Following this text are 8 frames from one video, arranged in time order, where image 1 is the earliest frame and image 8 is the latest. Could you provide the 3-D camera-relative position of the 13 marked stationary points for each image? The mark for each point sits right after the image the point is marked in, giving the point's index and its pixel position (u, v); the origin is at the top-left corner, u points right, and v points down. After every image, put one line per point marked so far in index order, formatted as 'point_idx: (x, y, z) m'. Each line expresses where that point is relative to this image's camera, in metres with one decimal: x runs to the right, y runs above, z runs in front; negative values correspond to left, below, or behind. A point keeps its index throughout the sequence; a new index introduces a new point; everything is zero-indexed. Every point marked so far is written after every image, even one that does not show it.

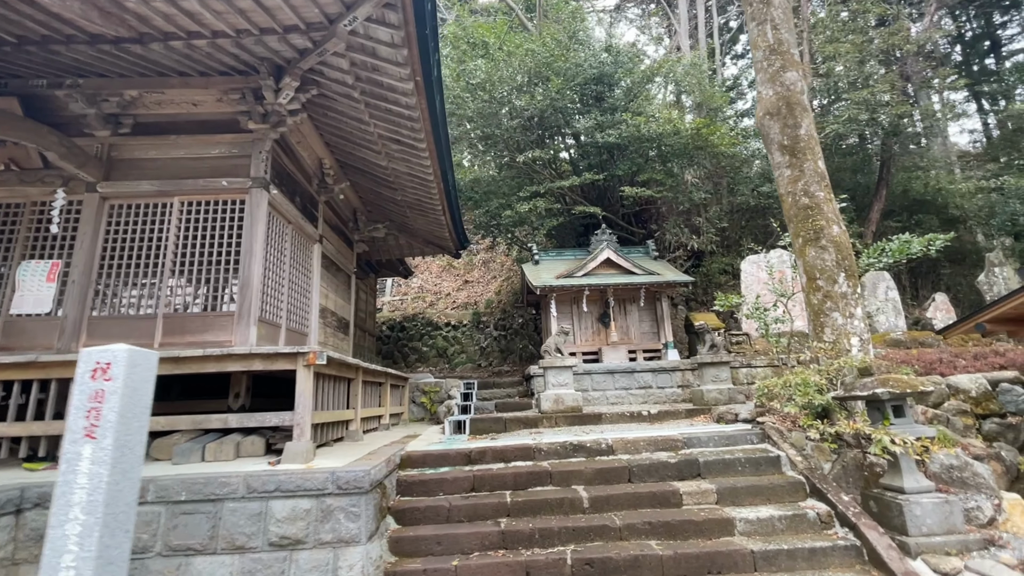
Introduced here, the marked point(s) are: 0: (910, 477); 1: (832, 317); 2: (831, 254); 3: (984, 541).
0: (+3.0, -1.4, +3.6) m
1: (+3.0, -0.3, +4.5) m
2: (+3.0, +0.3, +4.4) m
3: (+3.3, -1.8, +3.3) m
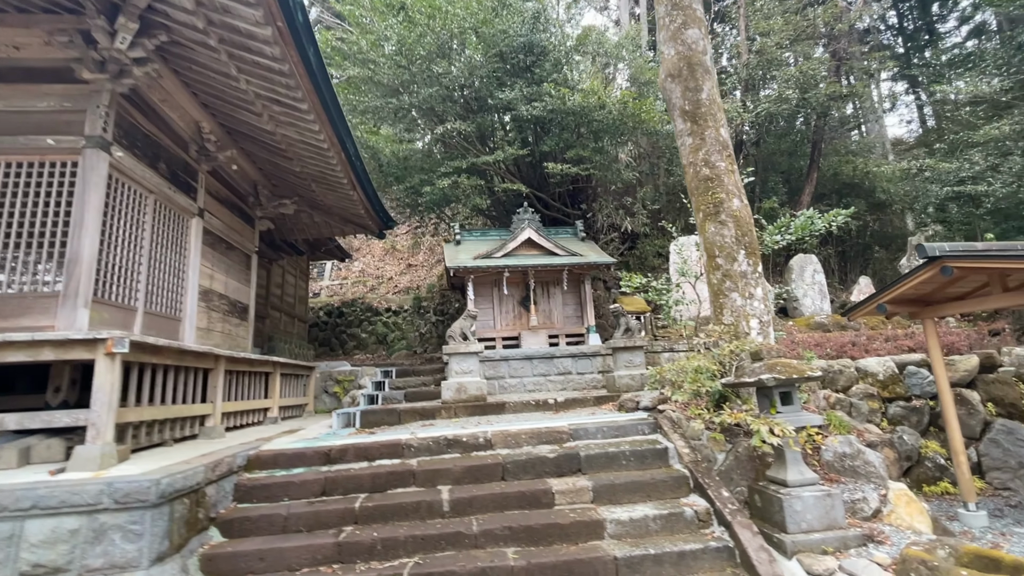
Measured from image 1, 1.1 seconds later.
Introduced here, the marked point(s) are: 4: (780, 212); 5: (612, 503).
0: (+2.0, -1.3, +3.3) m
1: (+1.9, -0.1, +4.2) m
2: (+1.9, +0.5, +4.1) m
3: (+2.3, -1.6, +3.1) m
4: (+5.3, +1.5, +9.6) m
5: (+0.7, -1.5, +3.4) m
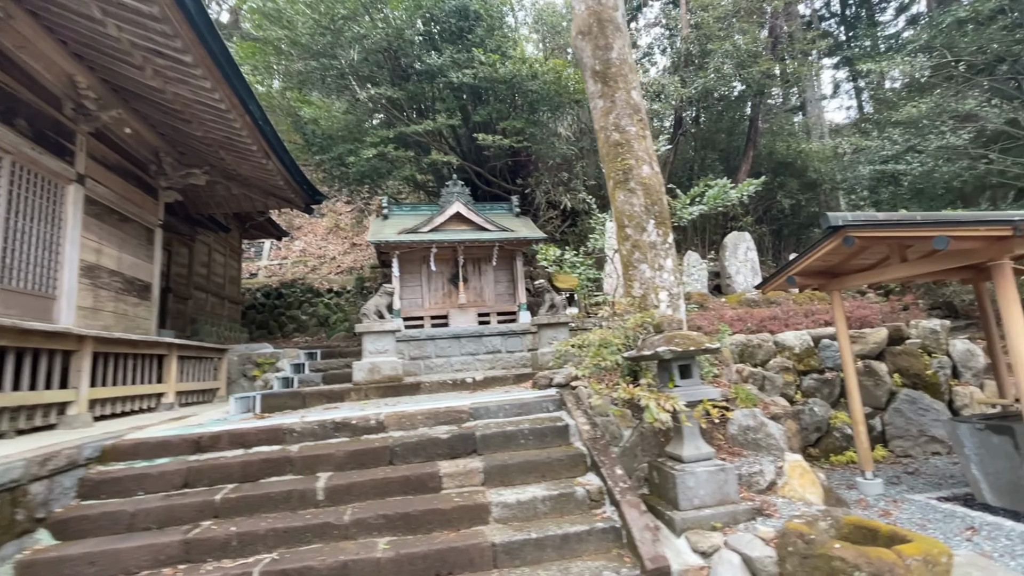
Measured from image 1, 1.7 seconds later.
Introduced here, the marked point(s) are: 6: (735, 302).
0: (+1.2, -1.1, +3.2) m
1: (+1.1, +0.2, +4.0) m
2: (+1.0, +0.7, +3.9) m
3: (+1.5, -1.4, +3.0) m
4: (+4.0, +2.0, +9.6) m
5: (-0.1, -1.3, +3.2) m
6: (+3.5, -0.2, +7.5) m
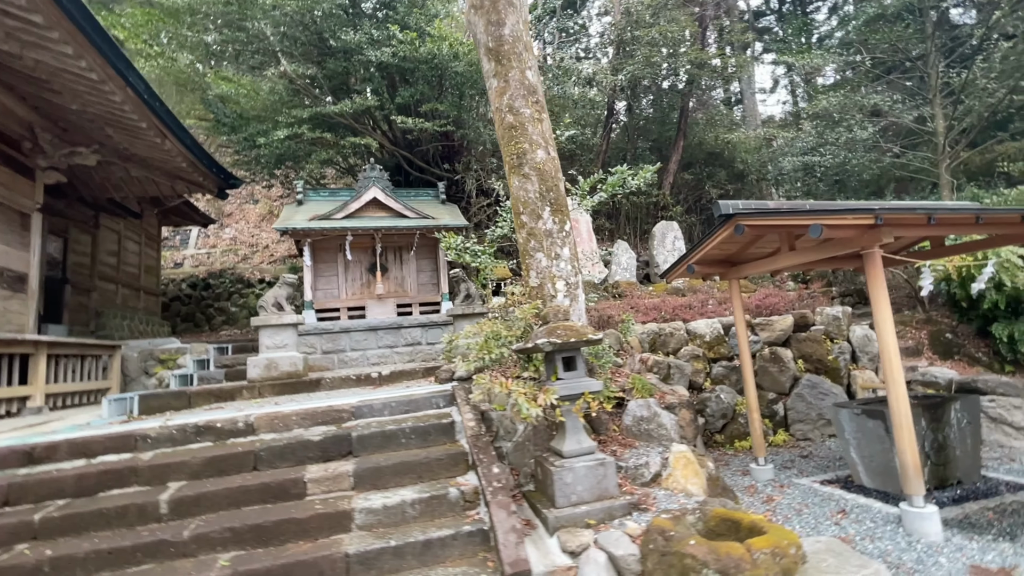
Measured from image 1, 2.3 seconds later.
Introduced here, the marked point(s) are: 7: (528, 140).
0: (+0.4, -1.0, +3.1) m
1: (+0.2, +0.2, +3.9) m
2: (+0.2, +0.8, +3.8) m
3: (+0.7, -1.4, +3.0) m
4: (+2.6, +2.2, +9.6) m
5: (-0.9, -1.3, +3.0) m
6: (+2.3, 0.0, +7.6) m
7: (+0.1, +1.2, +3.8) m
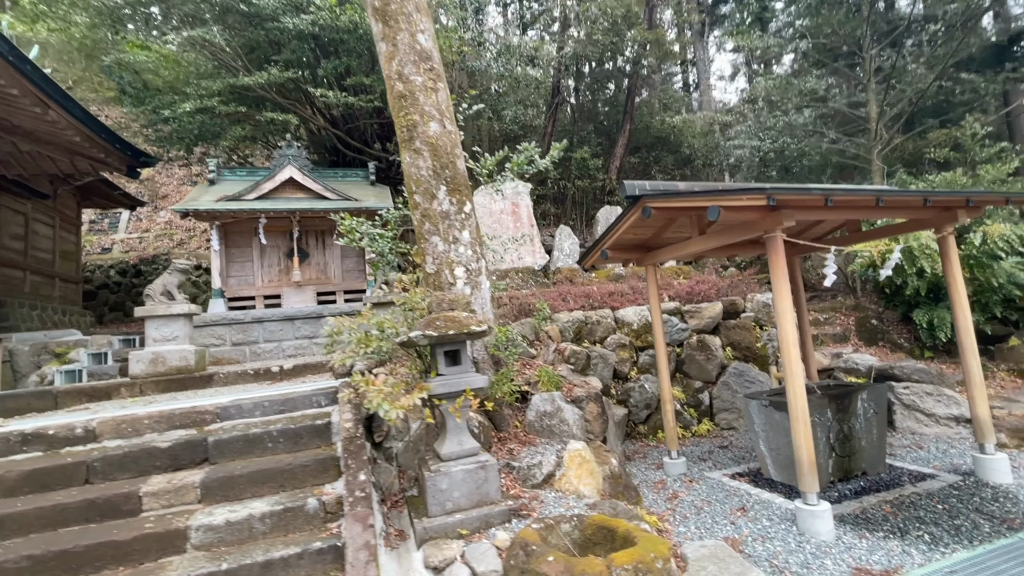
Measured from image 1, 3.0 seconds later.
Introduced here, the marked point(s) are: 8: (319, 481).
0: (-0.4, -0.9, +2.9) m
1: (-0.6, +0.3, +3.5) m
2: (-0.6, +0.9, +3.4) m
3: (0.0, -1.3, +2.7) m
4: (+1.5, +2.5, +9.4) m
5: (-1.6, -1.2, +2.7) m
6: (+1.3, +0.2, +7.4) m
7: (-0.7, +1.3, +3.4) m
8: (-1.2, -1.2, +2.8) m
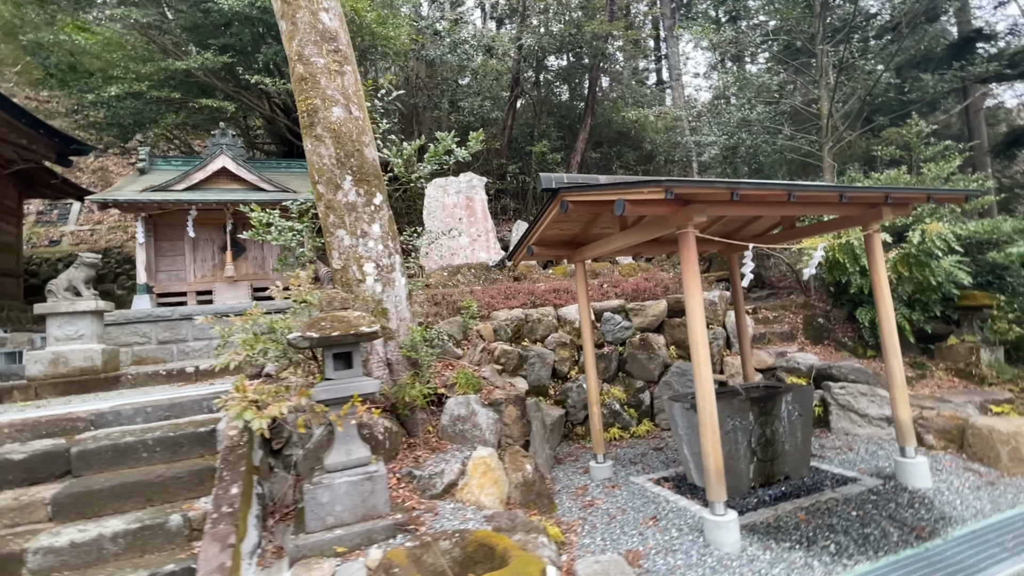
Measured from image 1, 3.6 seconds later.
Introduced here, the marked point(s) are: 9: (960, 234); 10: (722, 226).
0: (-1.0, -0.9, +2.7) m
1: (-1.2, +0.4, +3.3) m
2: (-1.2, +0.9, +3.2) m
3: (-0.6, -1.3, +2.5) m
4: (+0.7, +2.5, +9.2) m
5: (-2.2, -1.2, +2.4) m
6: (+0.6, +0.2, +7.2) m
7: (-1.3, +1.3, +3.2) m
8: (-1.8, -1.1, +2.6) m
9: (+4.7, +0.6, +5.0) m
10: (+1.9, +0.6, +4.3) m
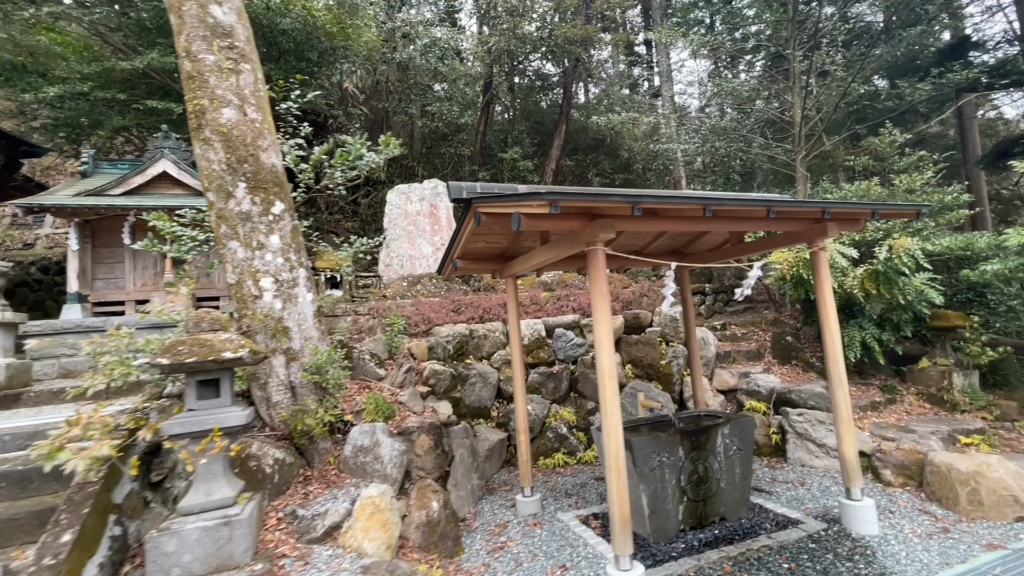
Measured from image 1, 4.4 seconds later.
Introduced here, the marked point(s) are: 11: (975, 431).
0: (-1.6, -1.0, +2.4) m
1: (-1.8, +0.3, +3.0) m
2: (-1.8, +0.8, +2.9) m
3: (-1.2, -1.4, +2.2) m
4: (+0.2, +2.3, +8.9) m
5: (-2.8, -1.3, +2.2) m
6: (0.0, 0.0, +6.9) m
7: (-1.9, +1.2, +2.9) m
8: (-2.4, -1.2, +2.3) m
9: (+4.1, +0.4, +4.7) m
10: (+1.3, +0.4, +4.0) m
11: (+4.0, -1.2, +4.1) m
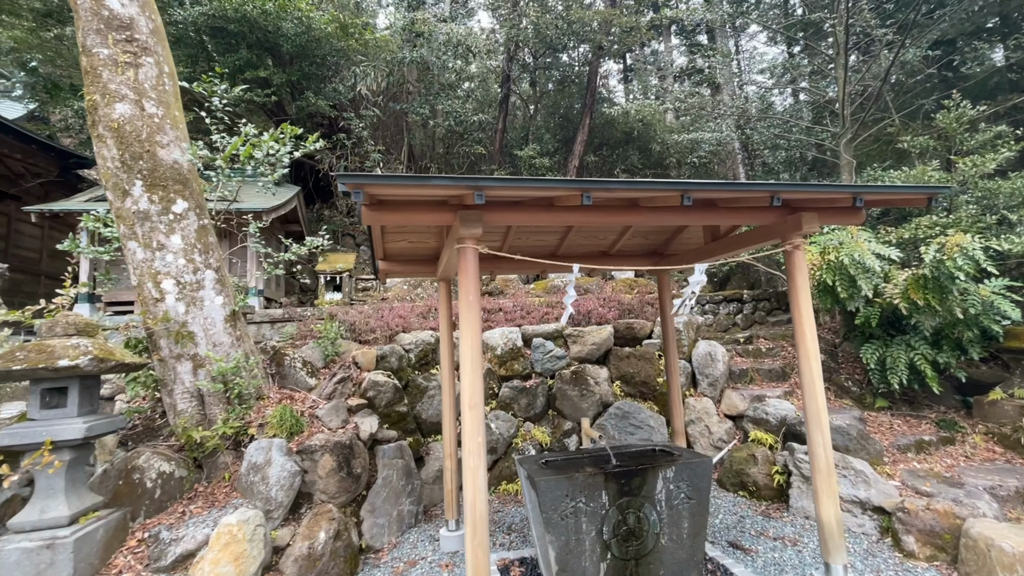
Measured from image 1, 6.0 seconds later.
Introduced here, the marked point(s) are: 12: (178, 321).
0: (-2.2, -1.0, +2.2) m
1: (-2.4, +0.2, +2.9) m
2: (-2.4, +0.8, +2.8) m
3: (-1.9, -1.4, +2.0) m
4: (+0.5, +2.3, +8.5) m
5: (-3.5, -1.3, +2.2) m
6: (0.0, 0.0, +6.5) m
7: (-2.4, +1.2, +2.8) m
8: (-3.0, -1.2, +2.3) m
9: (+3.8, +0.3, +3.7) m
10: (+0.9, +0.4, +3.4) m
11: (+3.5, -1.3, +3.1) m
12: (-2.1, -0.2, +3.0) m
